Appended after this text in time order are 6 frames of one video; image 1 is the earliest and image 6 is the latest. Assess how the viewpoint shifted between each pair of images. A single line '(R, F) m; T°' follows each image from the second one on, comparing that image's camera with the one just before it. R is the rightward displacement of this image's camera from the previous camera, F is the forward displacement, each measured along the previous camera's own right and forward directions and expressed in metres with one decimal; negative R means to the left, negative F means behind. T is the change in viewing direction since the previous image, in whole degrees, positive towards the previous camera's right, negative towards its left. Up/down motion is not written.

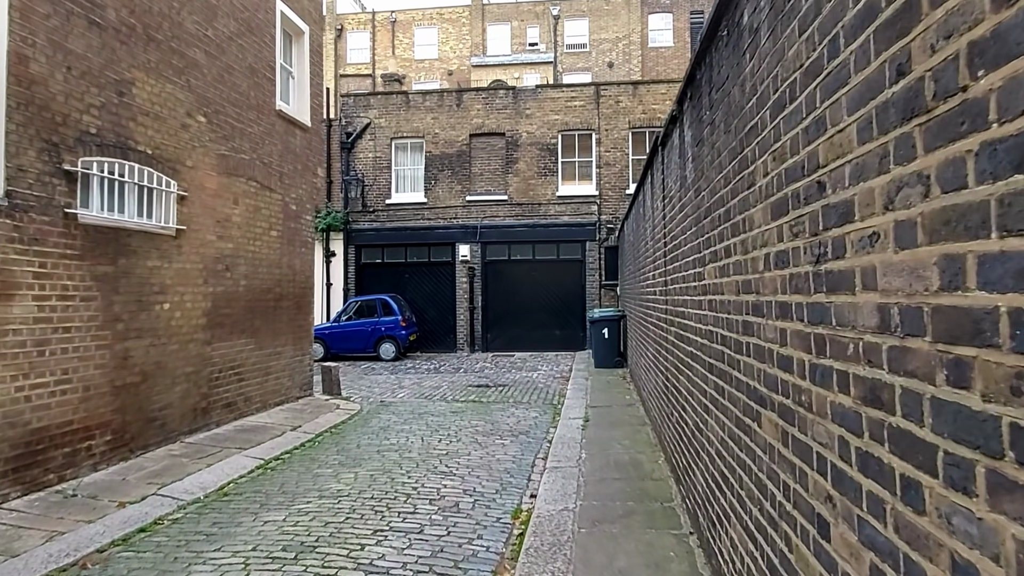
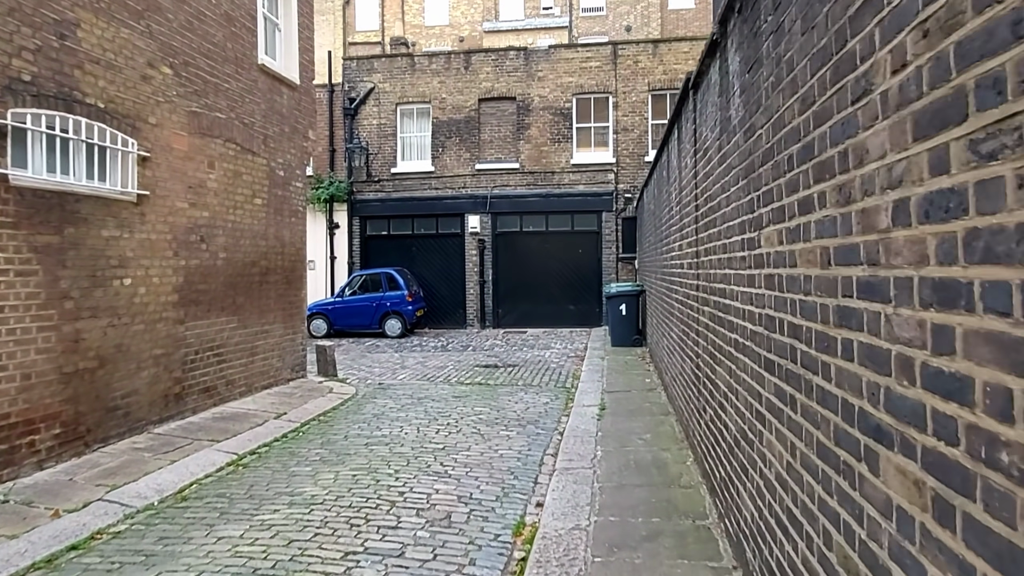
(+0.1, +1.0) m; -1°
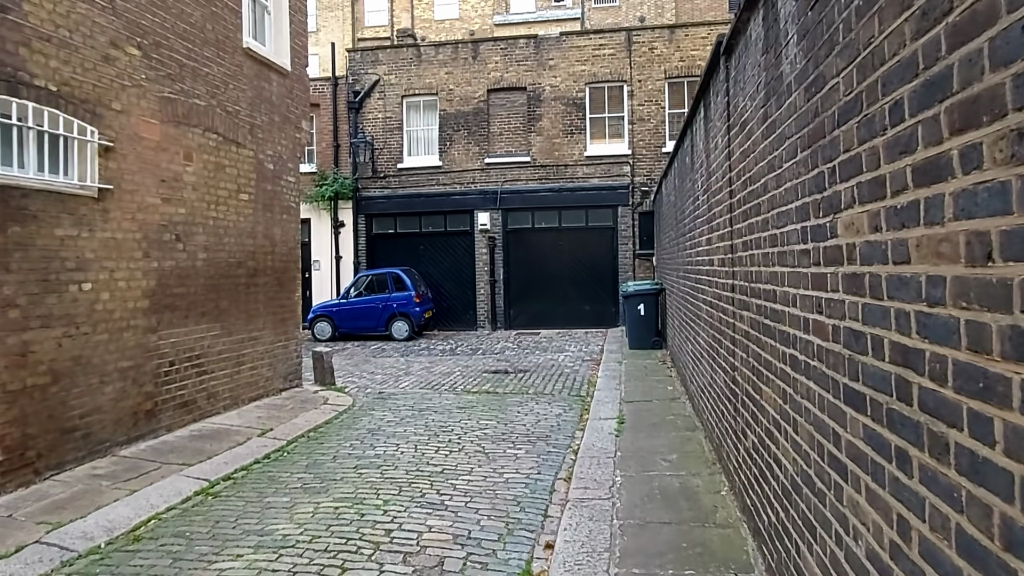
(+0.1, +0.8) m; -1°
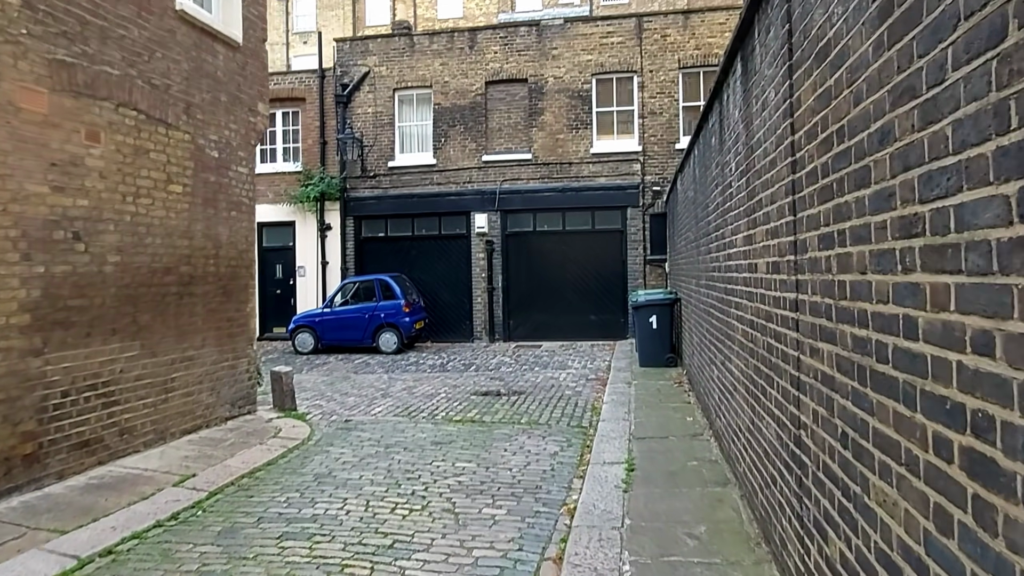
(+0.2, +1.5) m; -1°
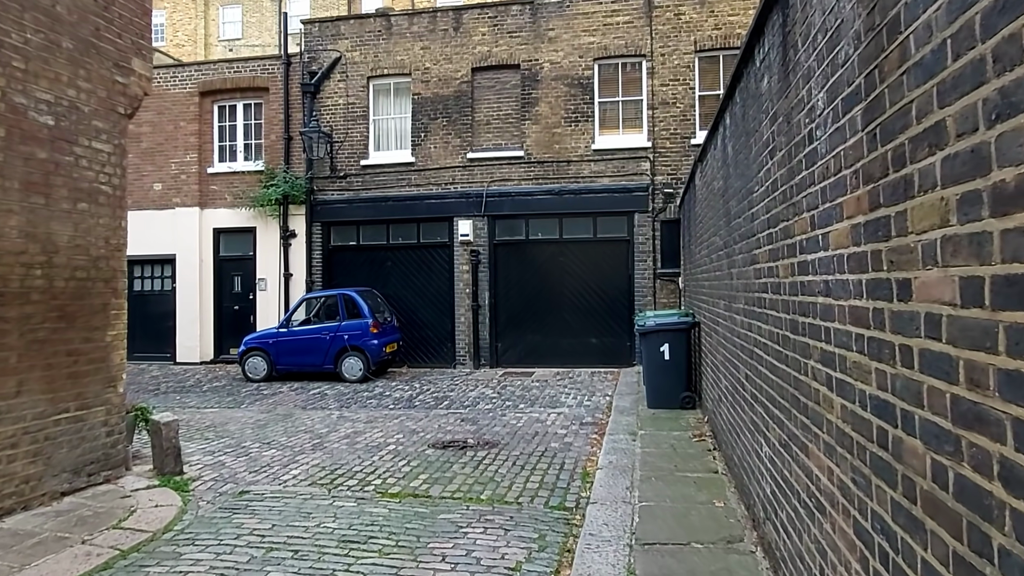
(+0.4, +2.3) m; -1°
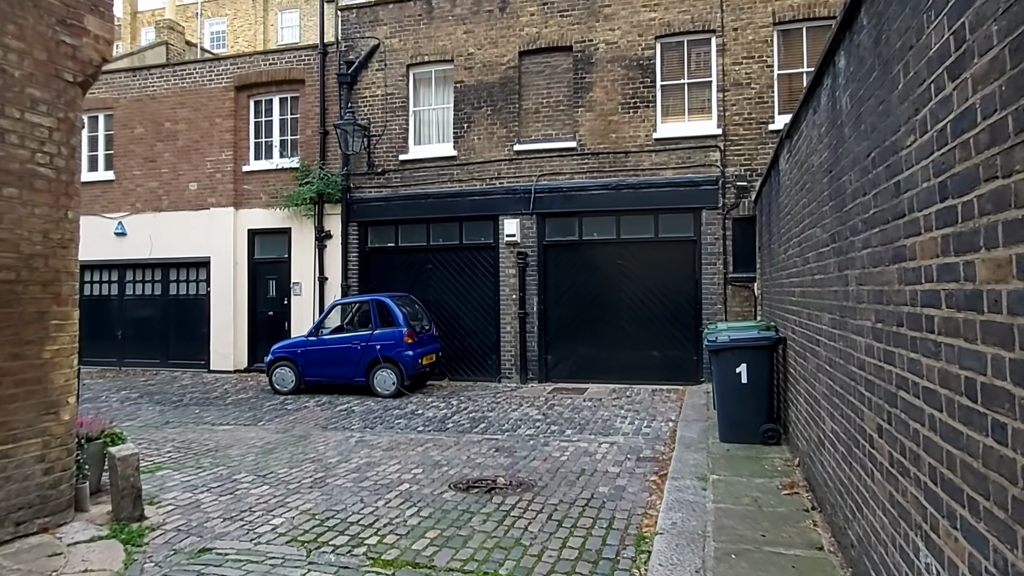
(+0.2, +1.4) m; -5°
